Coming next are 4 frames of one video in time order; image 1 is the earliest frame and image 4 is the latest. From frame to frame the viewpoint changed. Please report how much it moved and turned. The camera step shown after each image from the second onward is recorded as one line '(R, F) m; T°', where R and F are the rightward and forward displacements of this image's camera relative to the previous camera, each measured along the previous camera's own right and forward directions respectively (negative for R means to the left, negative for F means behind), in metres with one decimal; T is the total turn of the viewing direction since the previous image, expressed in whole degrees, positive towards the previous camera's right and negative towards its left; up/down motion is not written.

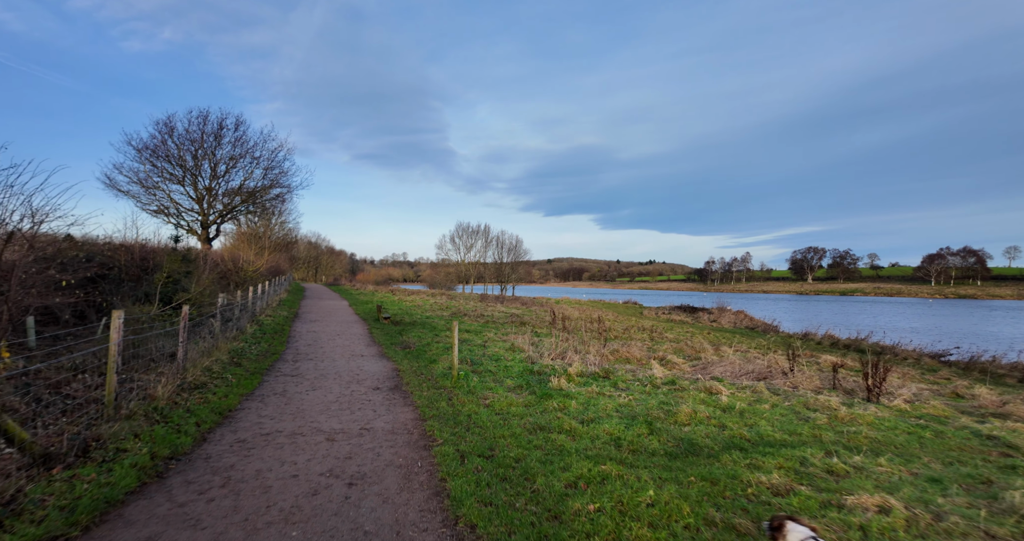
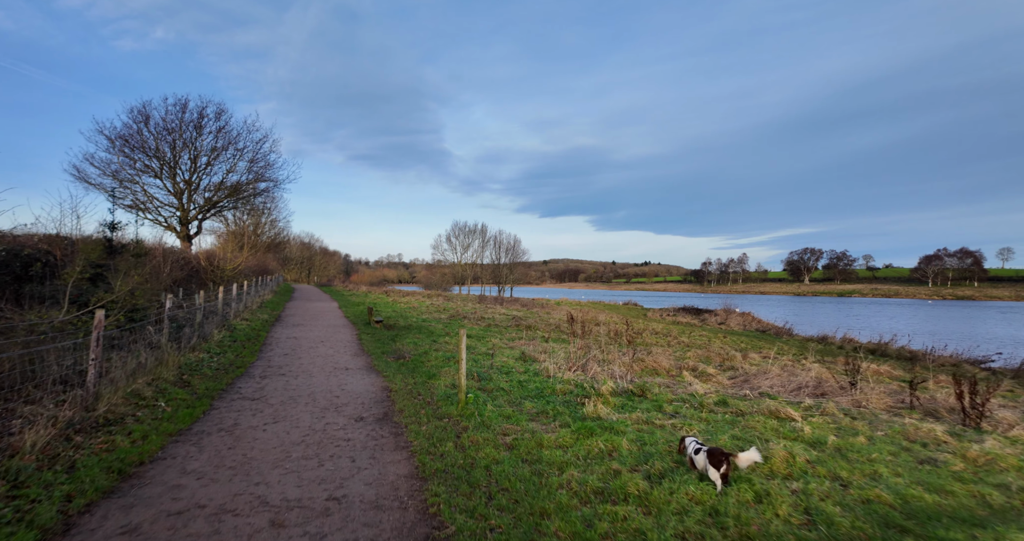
(-0.4, +1.9) m; +1°
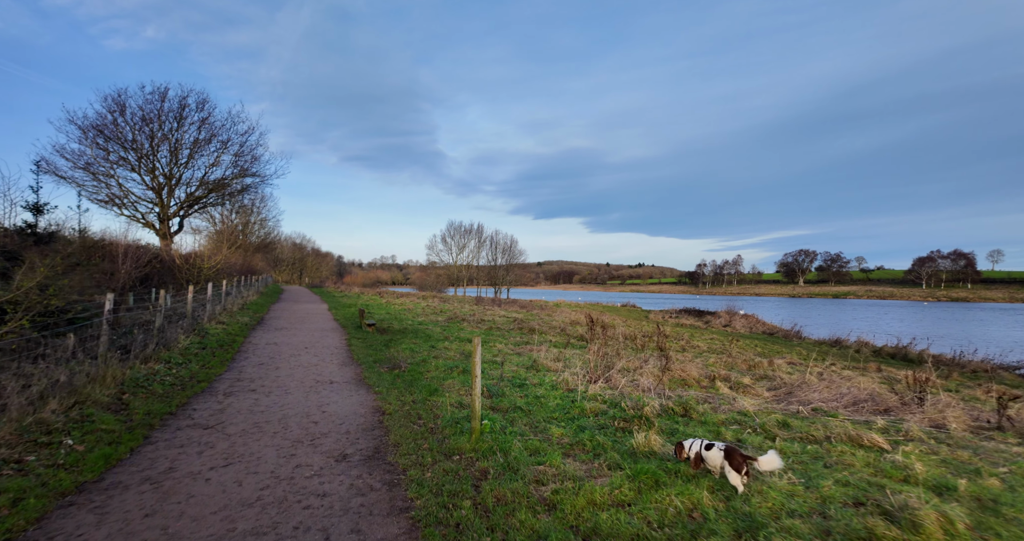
(-0.4, +1.5) m; +1°
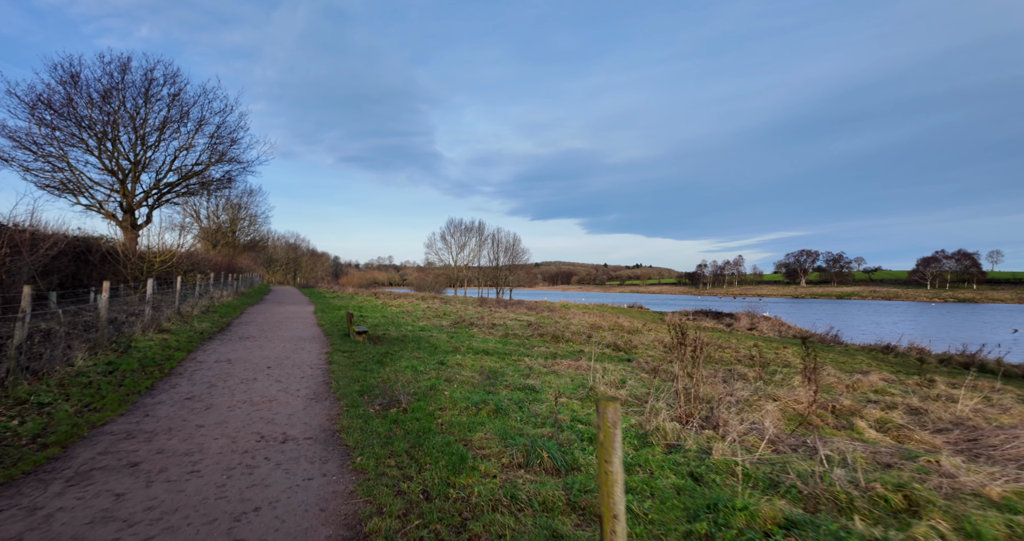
(-0.8, +3.4) m; 0°
